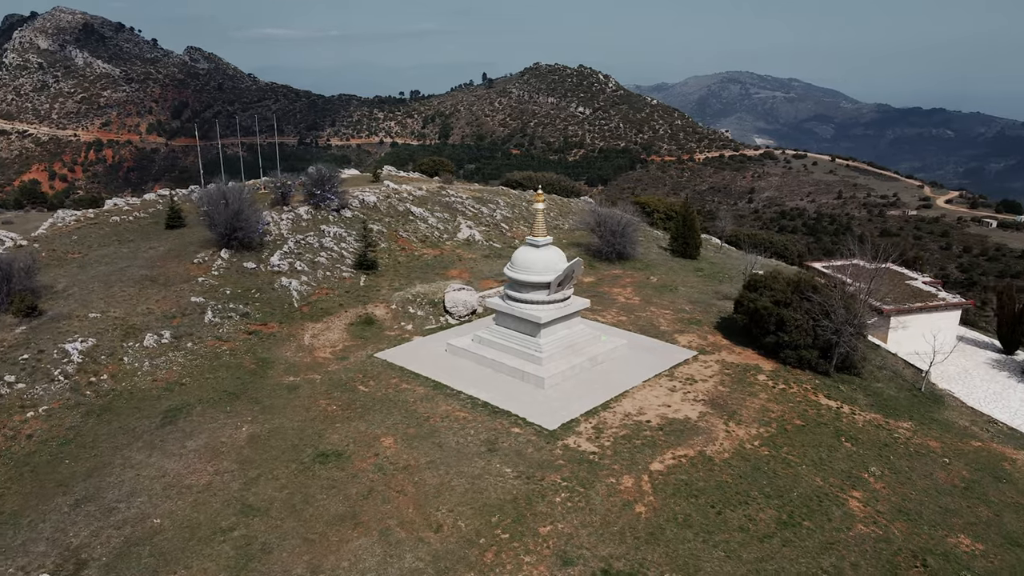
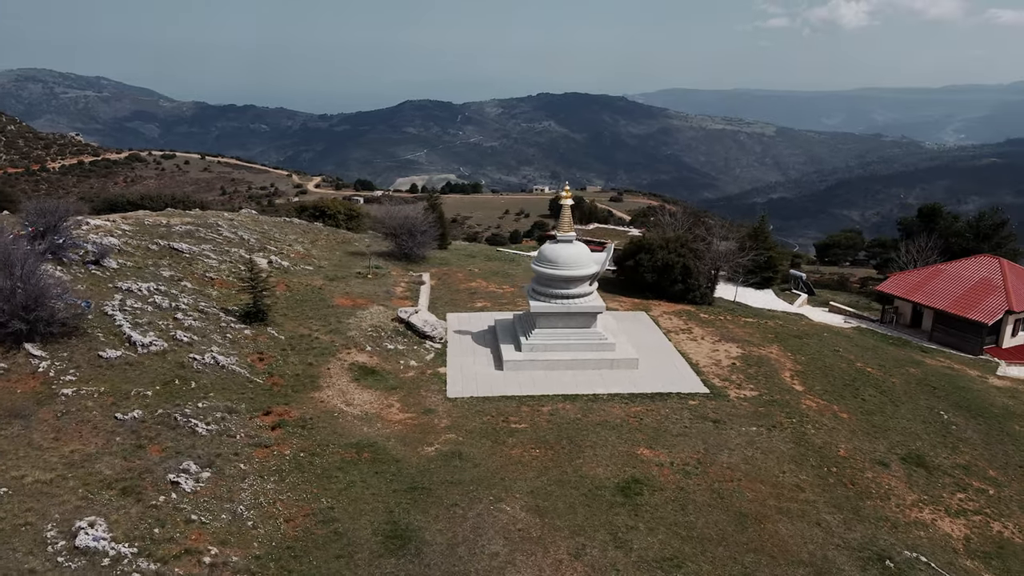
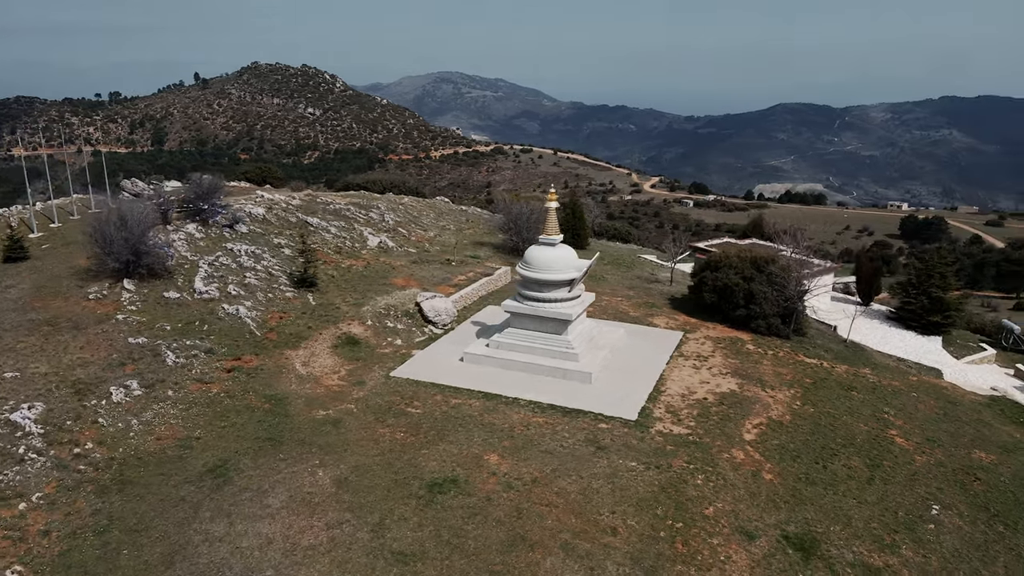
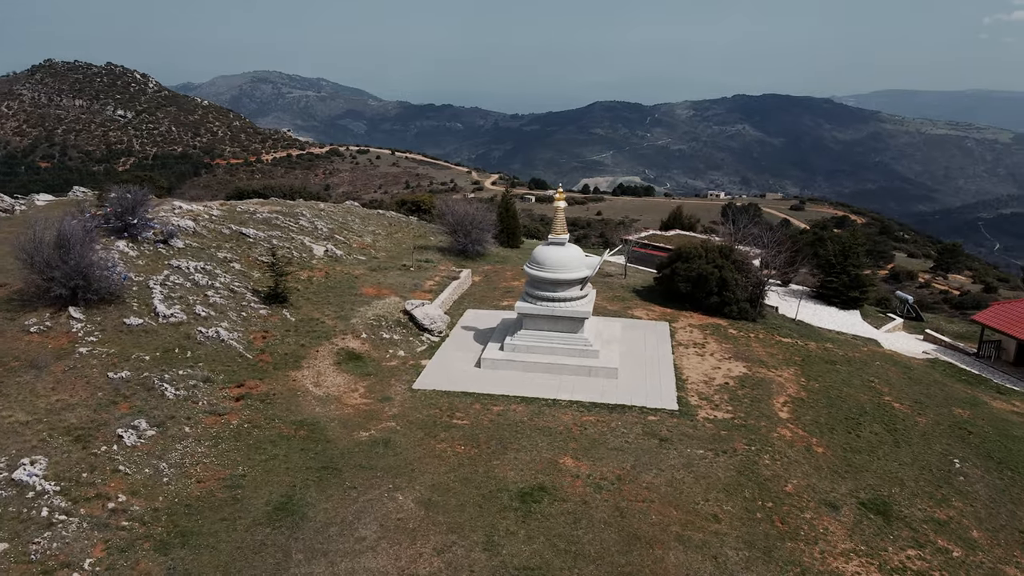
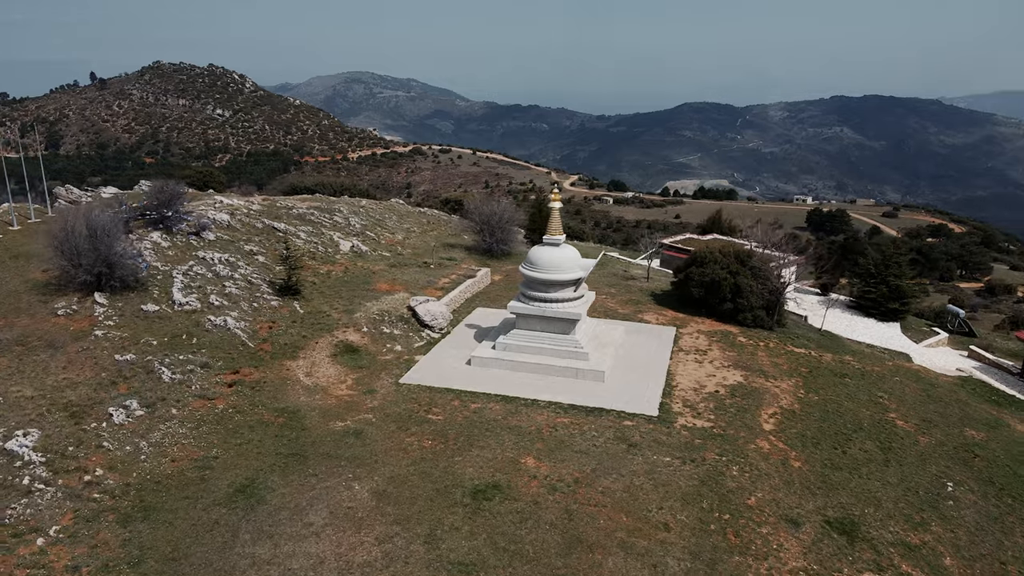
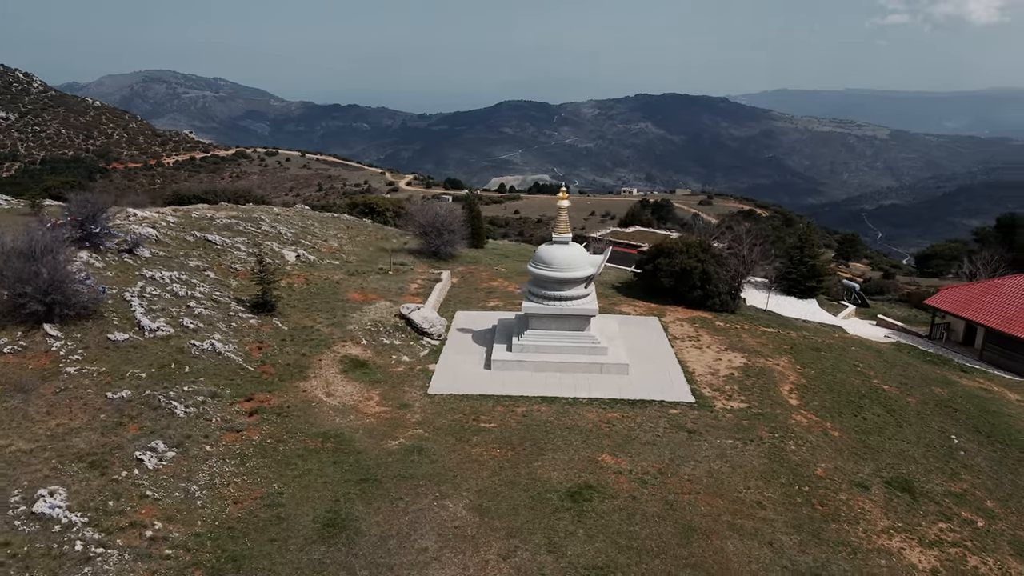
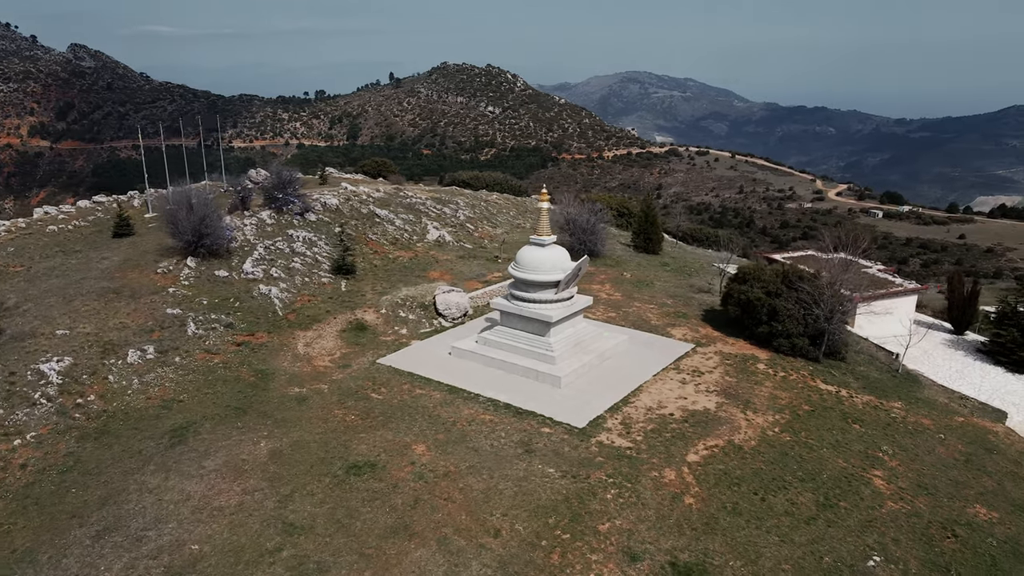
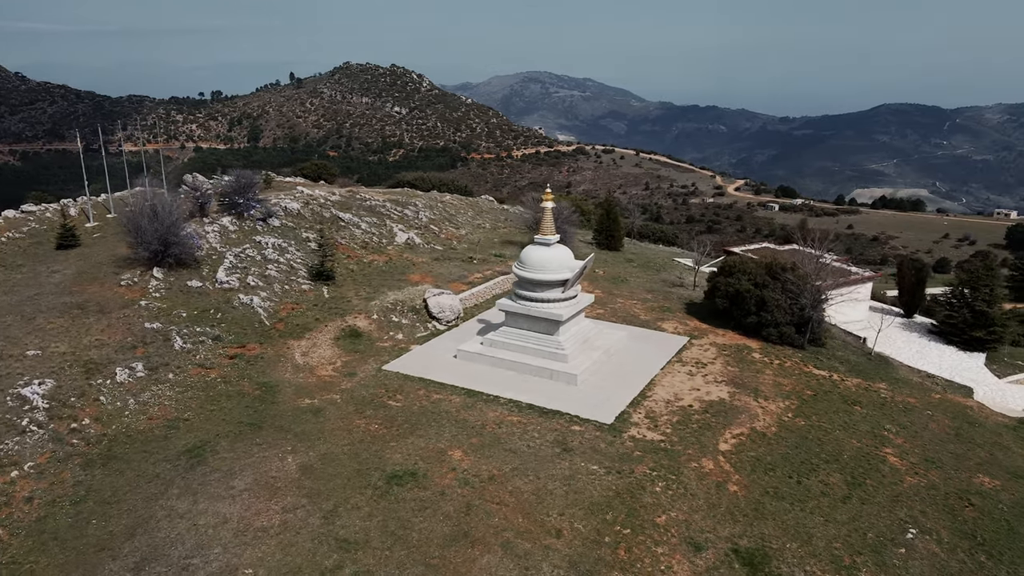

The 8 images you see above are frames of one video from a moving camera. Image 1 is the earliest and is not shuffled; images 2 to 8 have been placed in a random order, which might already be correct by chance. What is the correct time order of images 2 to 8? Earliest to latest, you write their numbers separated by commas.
7, 8, 3, 5, 4, 6, 2
